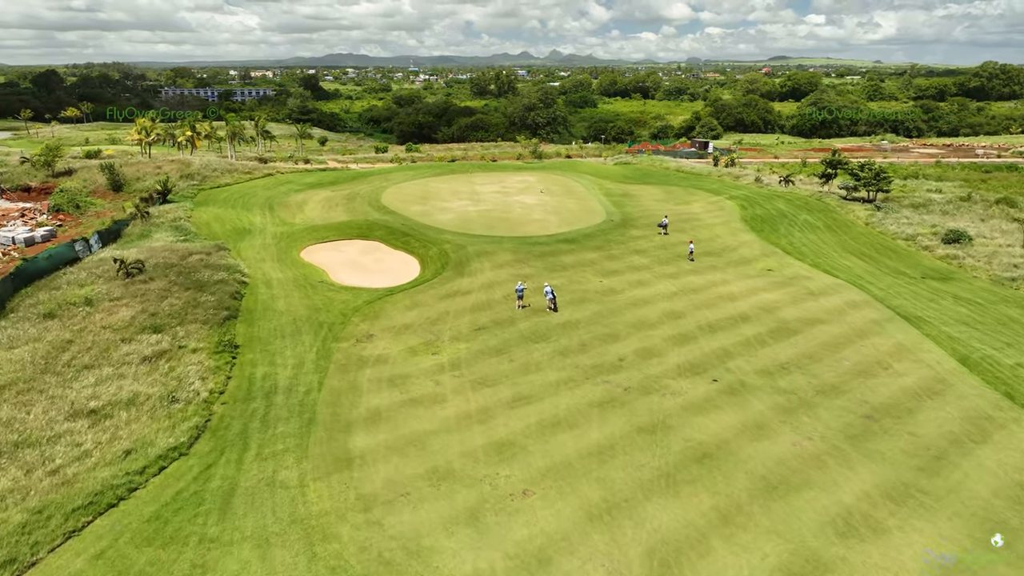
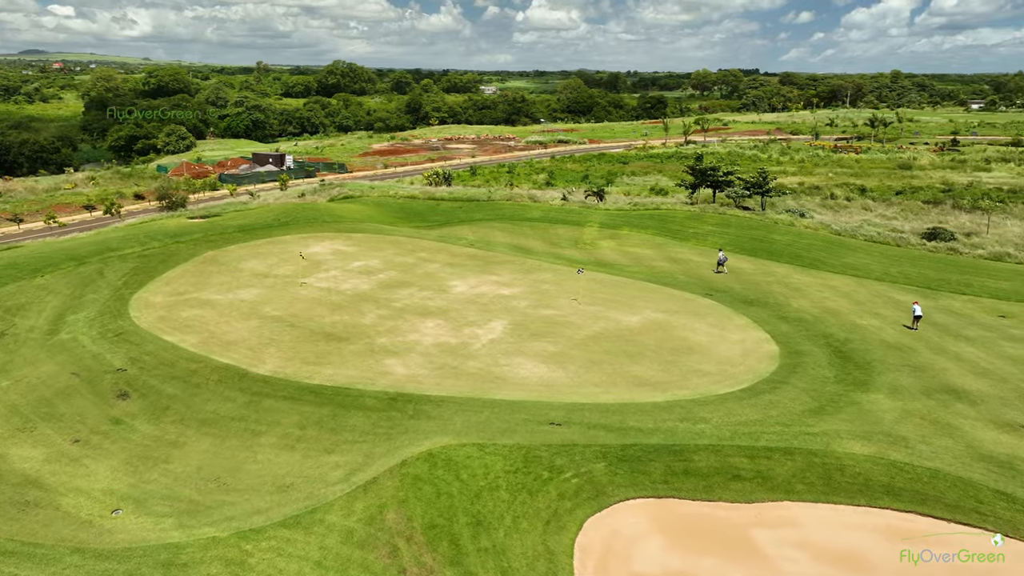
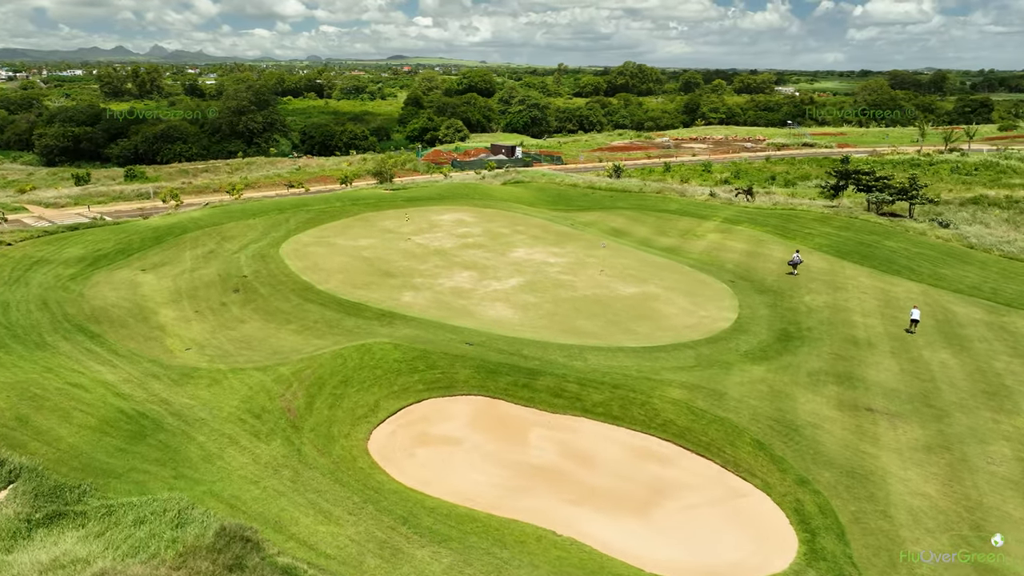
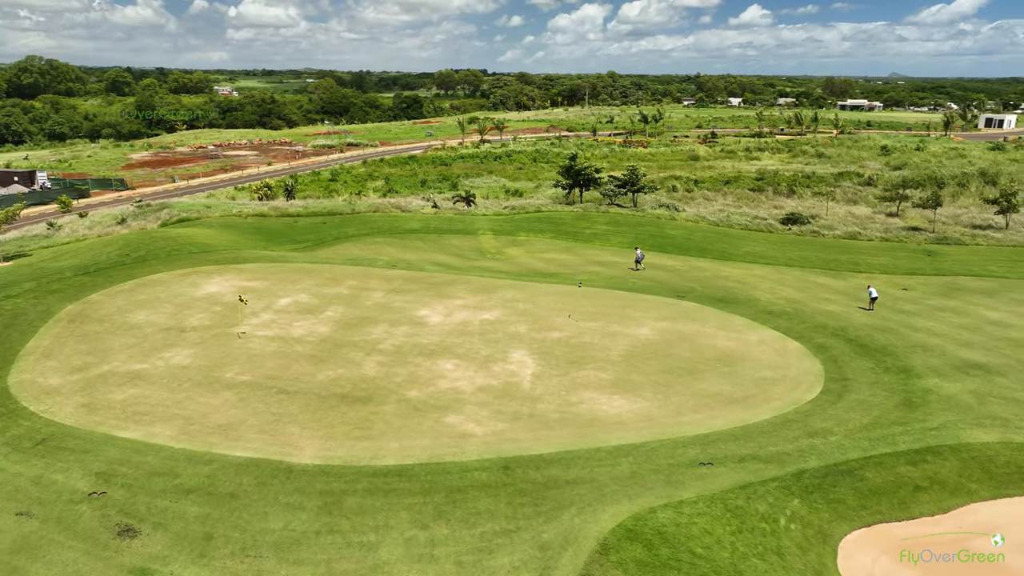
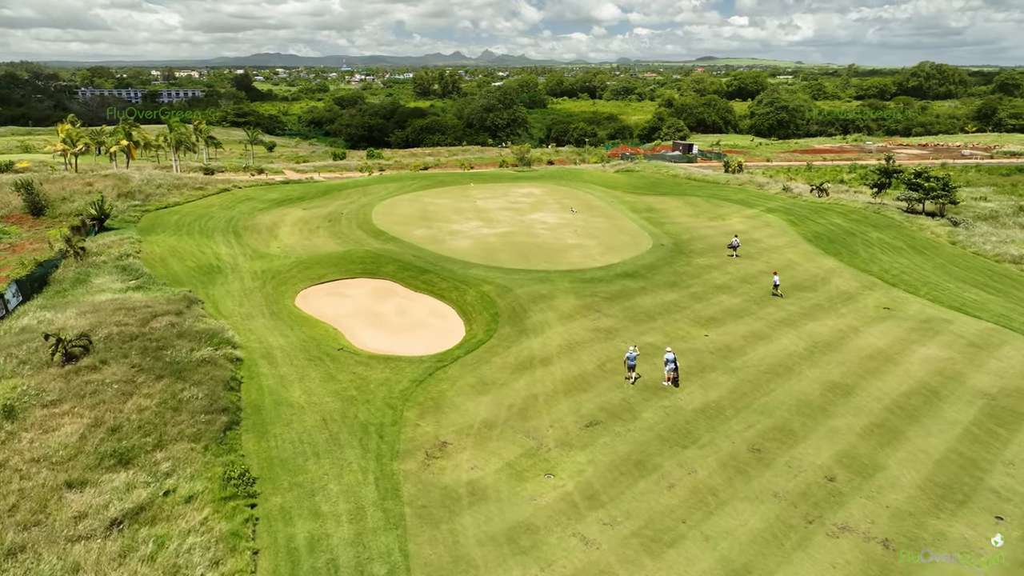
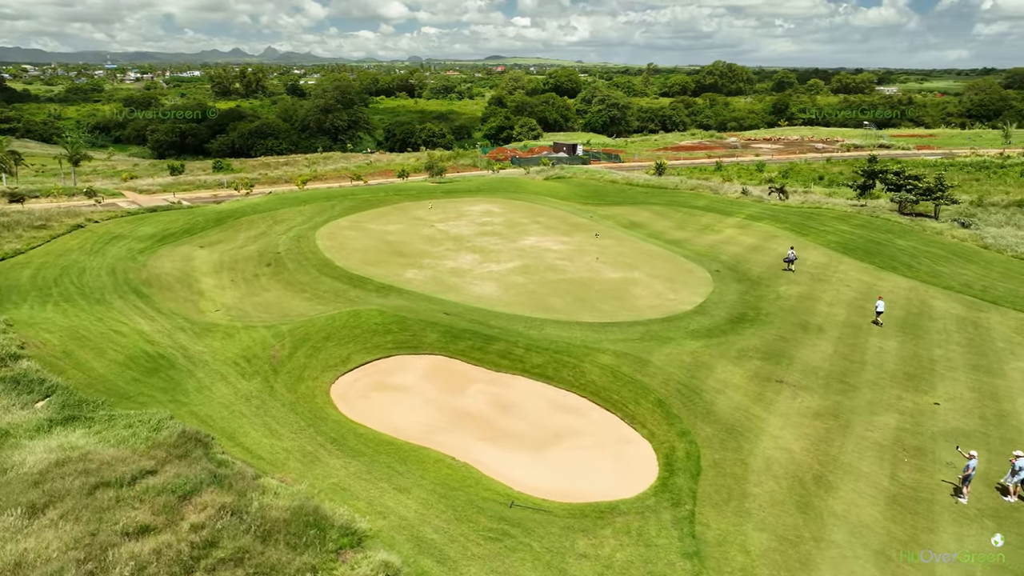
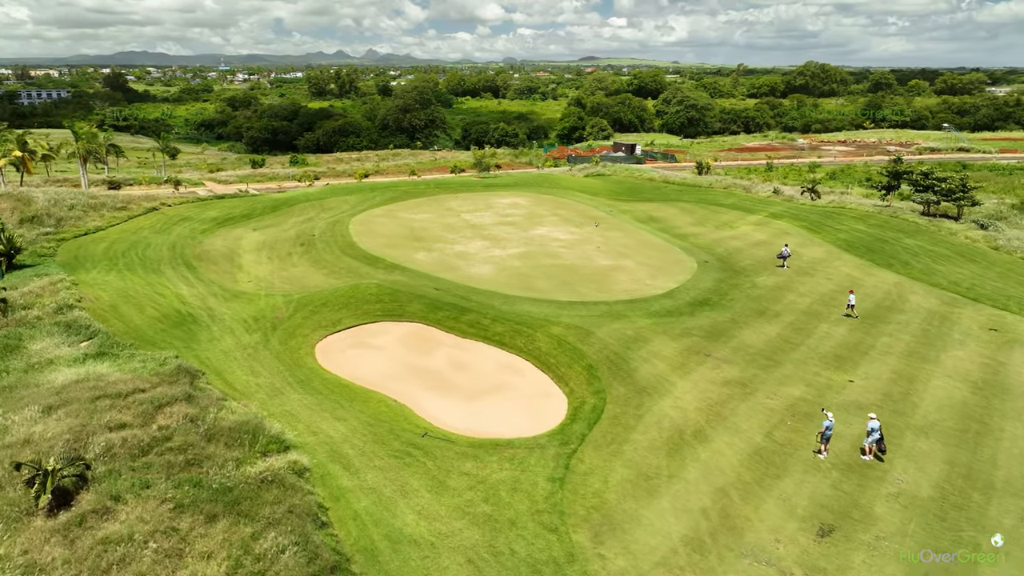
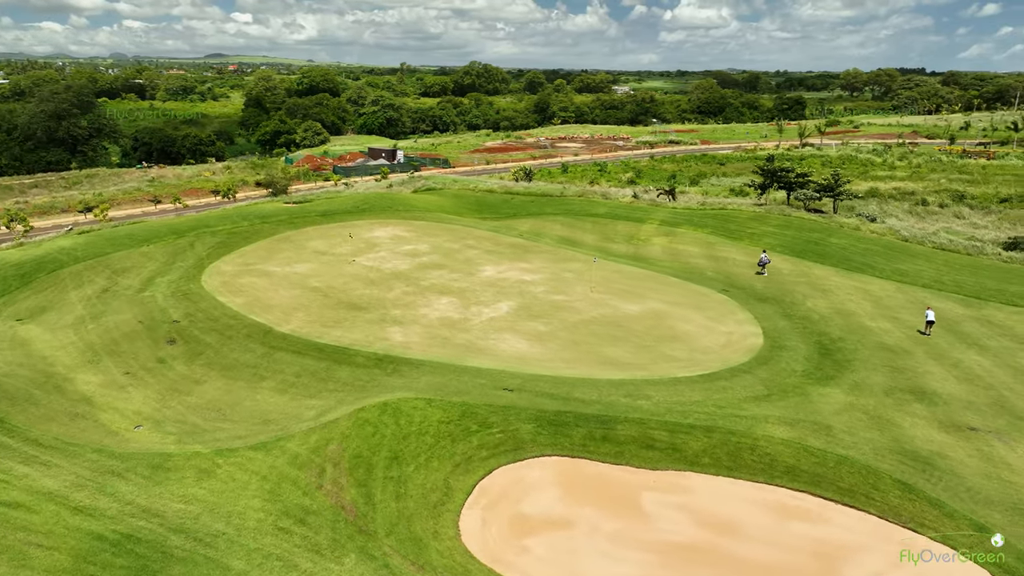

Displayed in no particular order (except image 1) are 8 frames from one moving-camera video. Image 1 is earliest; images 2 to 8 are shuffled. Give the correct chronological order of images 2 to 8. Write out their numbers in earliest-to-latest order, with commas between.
5, 7, 6, 3, 8, 2, 4
